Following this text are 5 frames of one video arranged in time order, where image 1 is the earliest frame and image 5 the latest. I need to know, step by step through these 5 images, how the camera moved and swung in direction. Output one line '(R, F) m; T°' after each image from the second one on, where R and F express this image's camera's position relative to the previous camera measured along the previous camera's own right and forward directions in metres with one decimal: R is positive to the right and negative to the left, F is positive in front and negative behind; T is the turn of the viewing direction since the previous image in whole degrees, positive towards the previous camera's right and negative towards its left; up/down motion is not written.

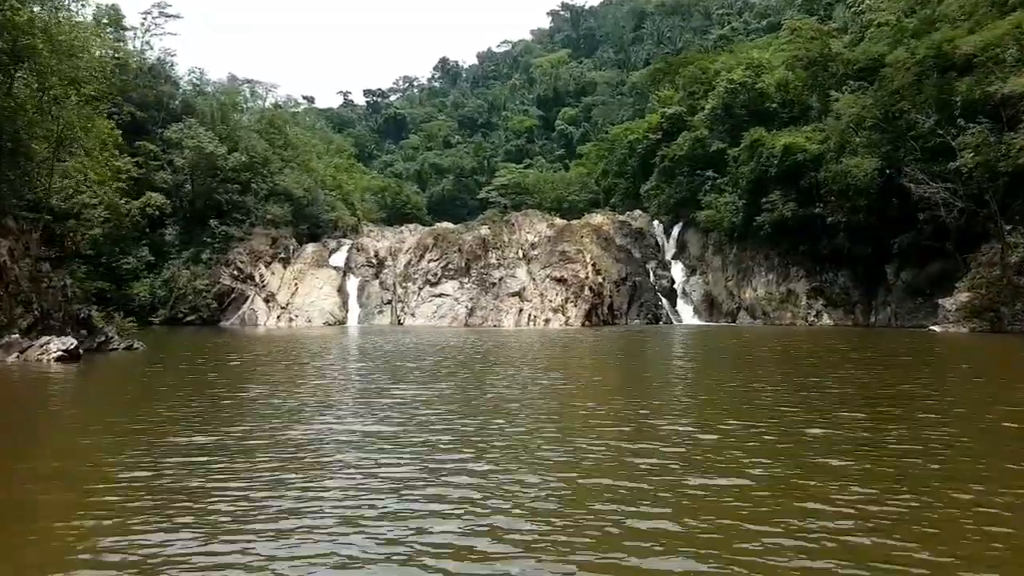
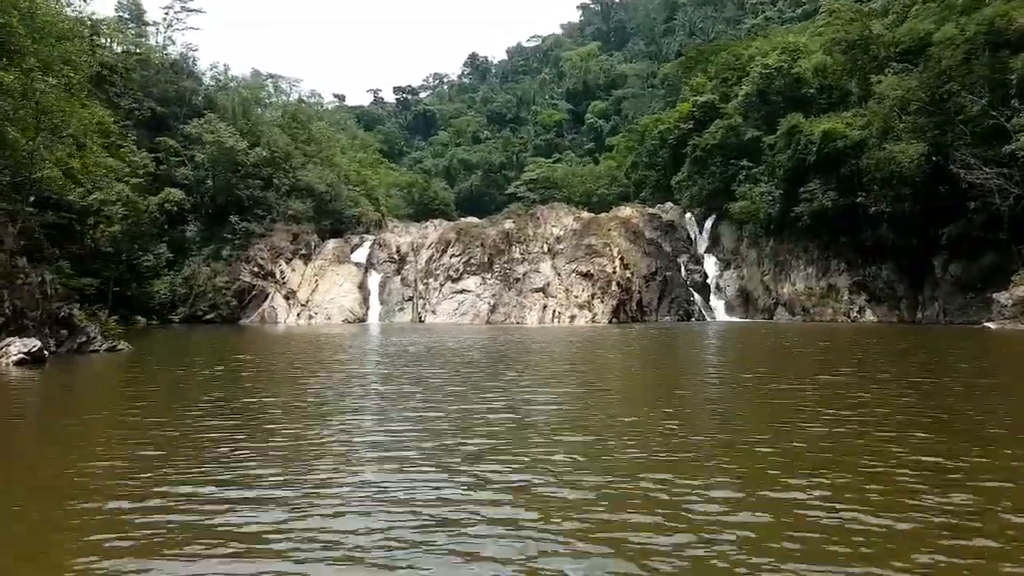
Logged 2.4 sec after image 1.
(+0.3, +1.2) m; -2°
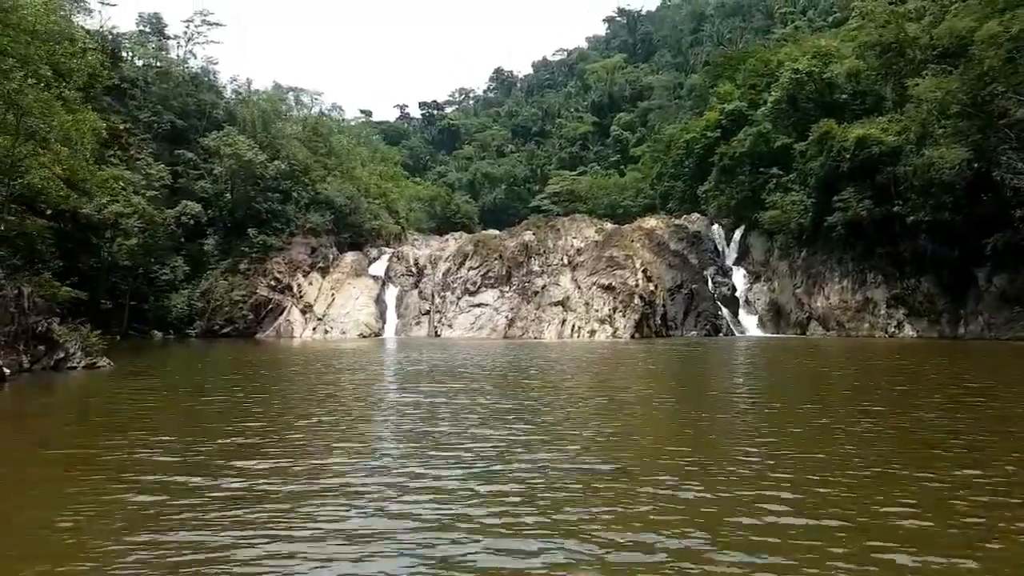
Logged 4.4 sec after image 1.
(+0.3, +1.0) m; -2°
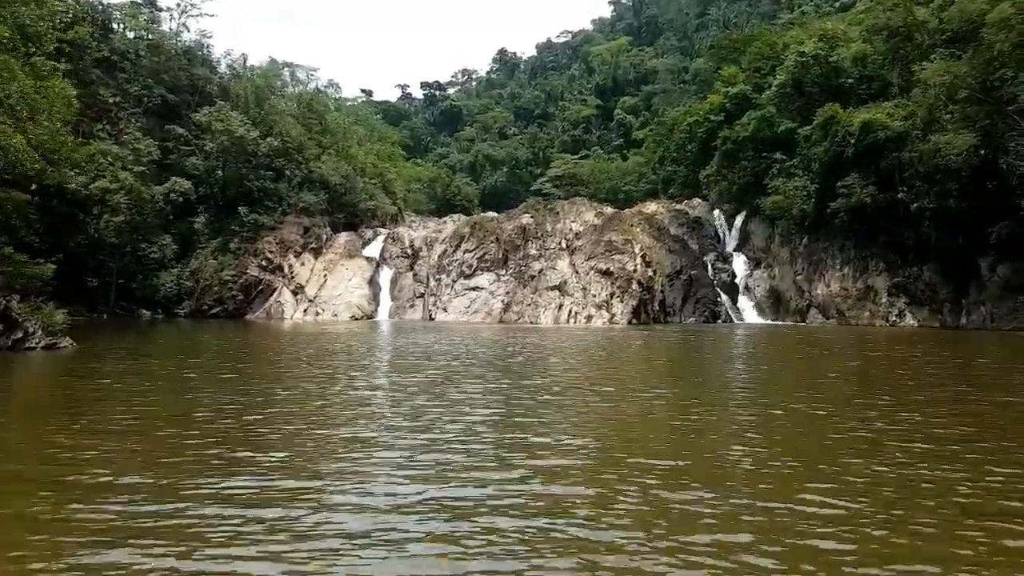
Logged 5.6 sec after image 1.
(+0.2, +0.6) m; 0°
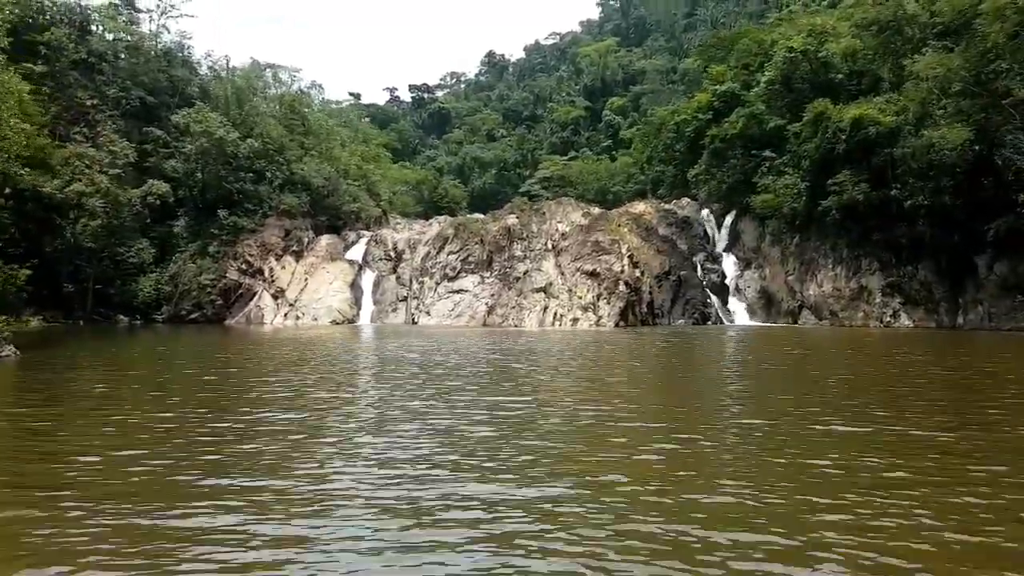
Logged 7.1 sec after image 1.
(+0.2, +0.7) m; +1°
